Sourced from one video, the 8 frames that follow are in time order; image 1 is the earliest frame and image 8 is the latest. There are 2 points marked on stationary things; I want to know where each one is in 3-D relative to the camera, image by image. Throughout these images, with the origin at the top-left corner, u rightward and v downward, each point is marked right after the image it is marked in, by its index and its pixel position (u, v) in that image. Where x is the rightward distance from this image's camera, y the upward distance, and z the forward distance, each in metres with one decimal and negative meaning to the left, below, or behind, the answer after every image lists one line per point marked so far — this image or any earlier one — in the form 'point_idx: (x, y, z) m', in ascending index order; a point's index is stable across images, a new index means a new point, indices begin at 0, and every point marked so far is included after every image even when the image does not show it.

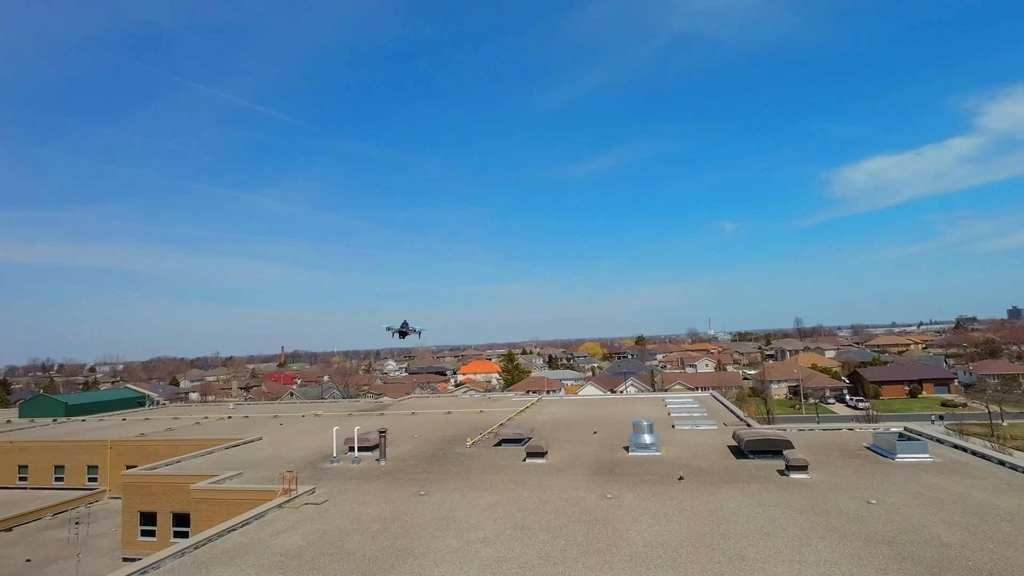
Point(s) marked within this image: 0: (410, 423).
0: (-1.5, -2.0, +9.2) m
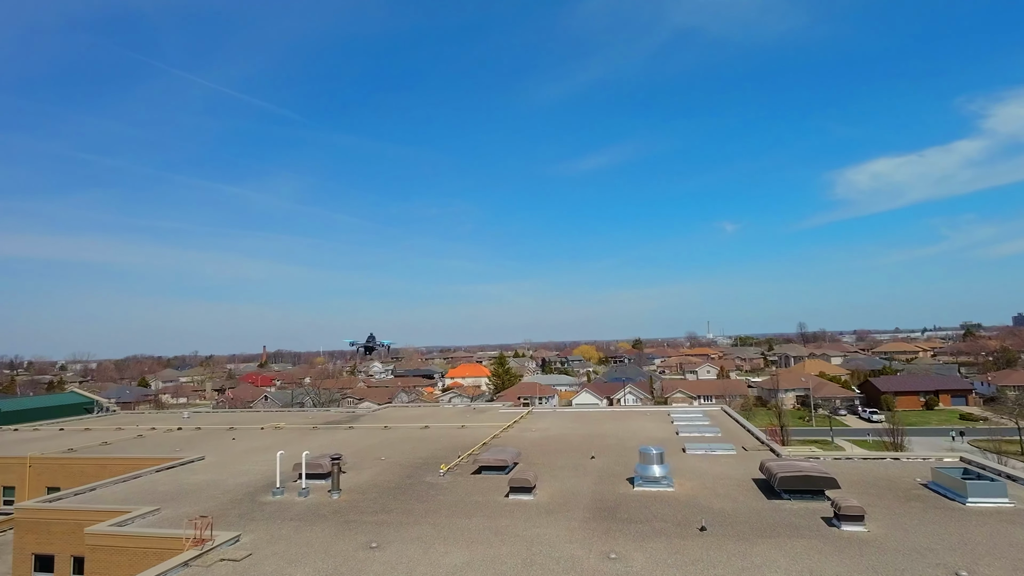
0: (-1.7, -2.0, +8.0) m
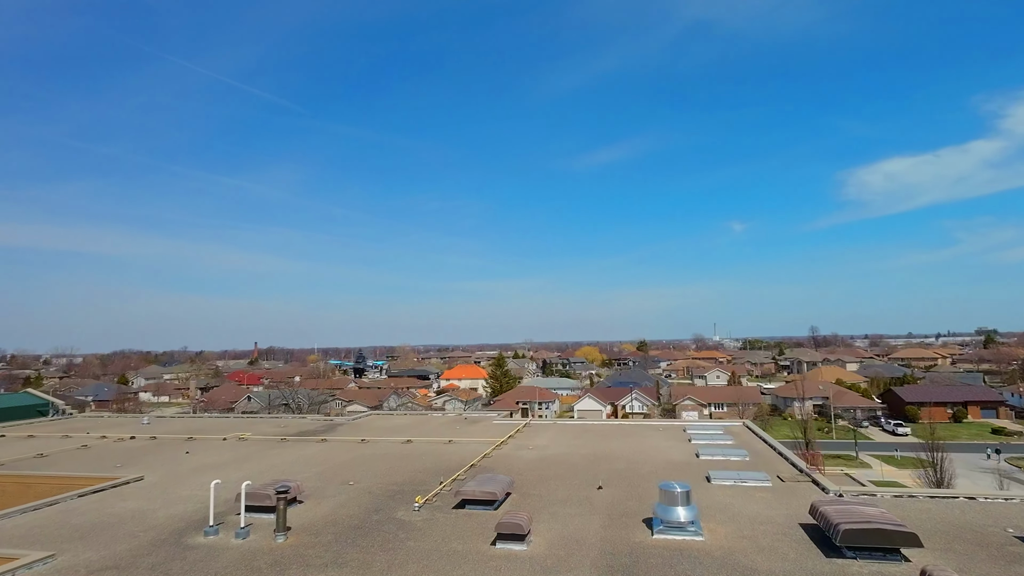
0: (-1.8, -1.9, +6.9) m
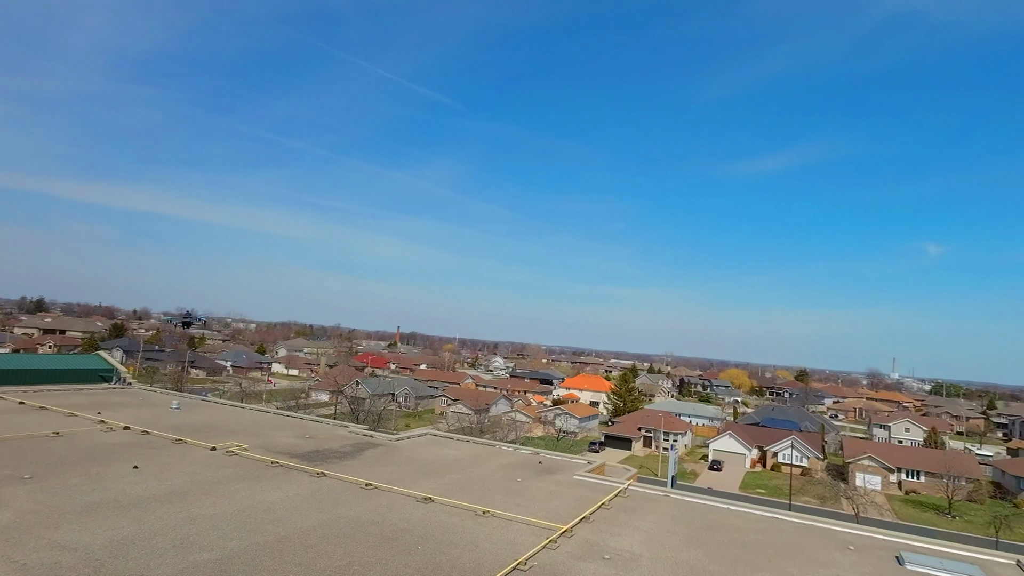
0: (-1.3, -1.7, +4.5) m
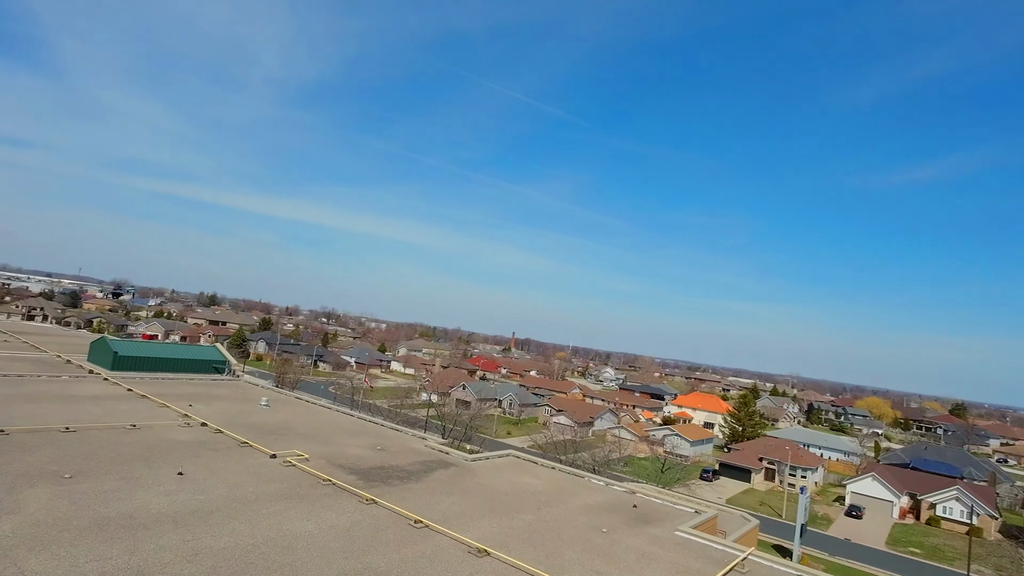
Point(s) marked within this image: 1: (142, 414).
0: (-0.9, -1.6, +3.6) m
1: (-4.8, -1.6, +7.9) m
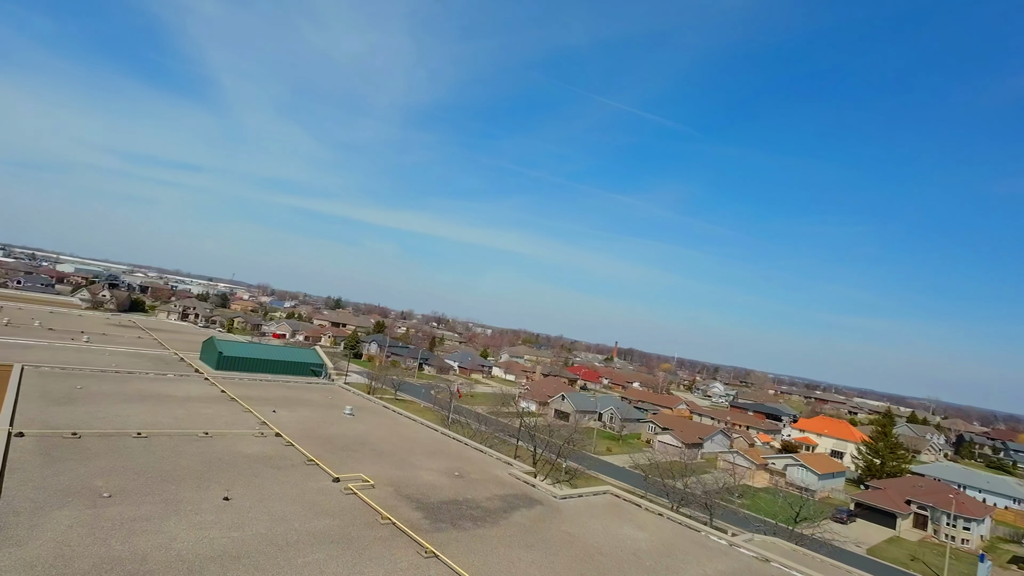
0: (-0.5, -1.6, +2.8) m
1: (-3.6, -1.6, +7.6) m
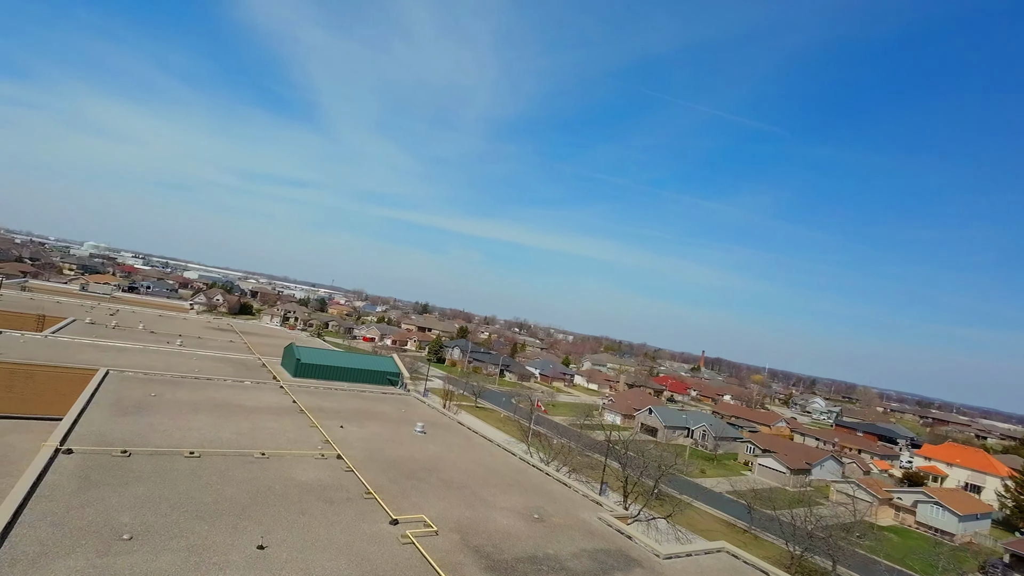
0: (-0.2, -1.7, +1.9) m
1: (-2.6, -1.7, +7.1) m
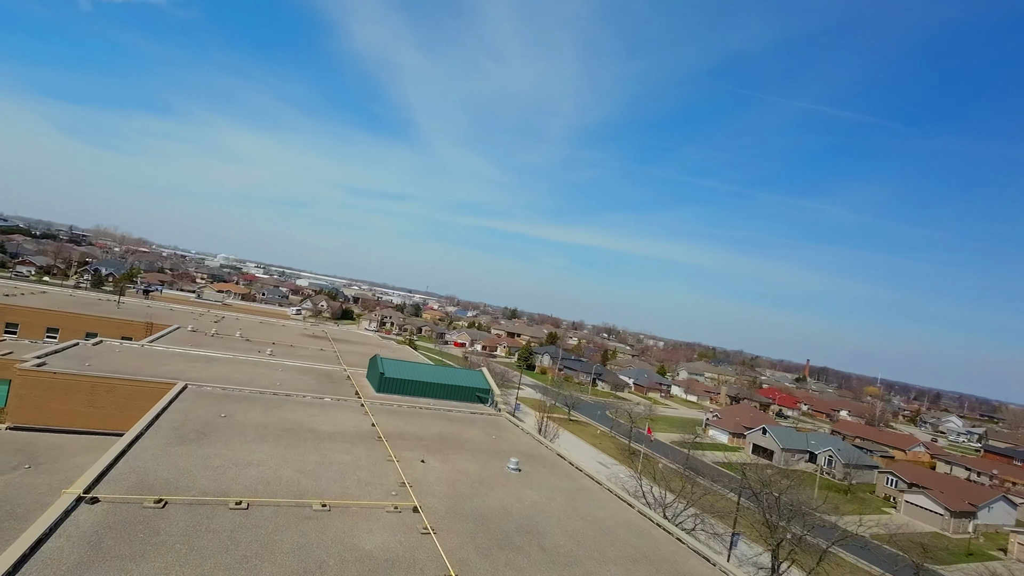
0: (+0.2, -1.7, +0.5) m
1: (-1.5, -1.8, +6.0) m
